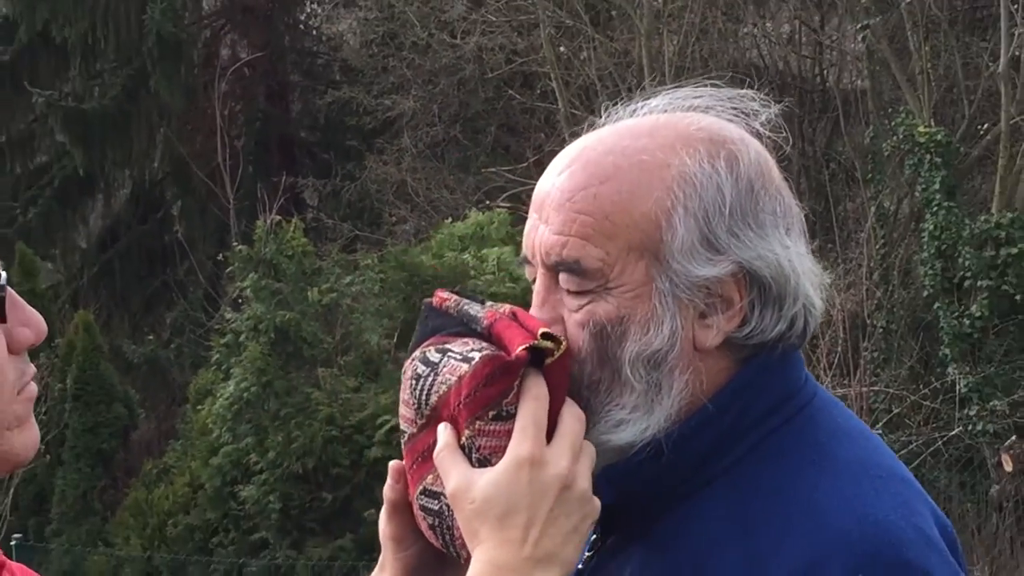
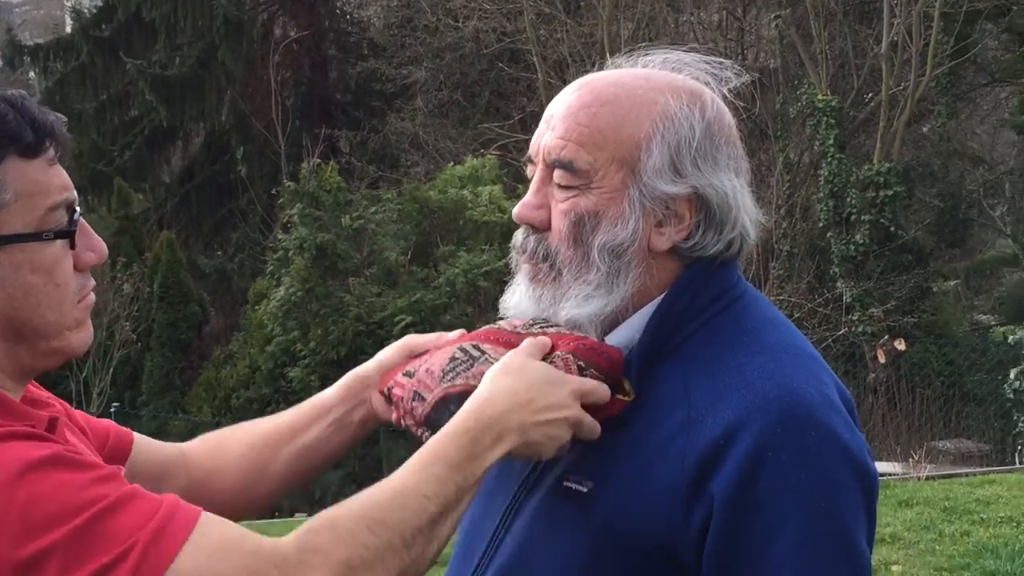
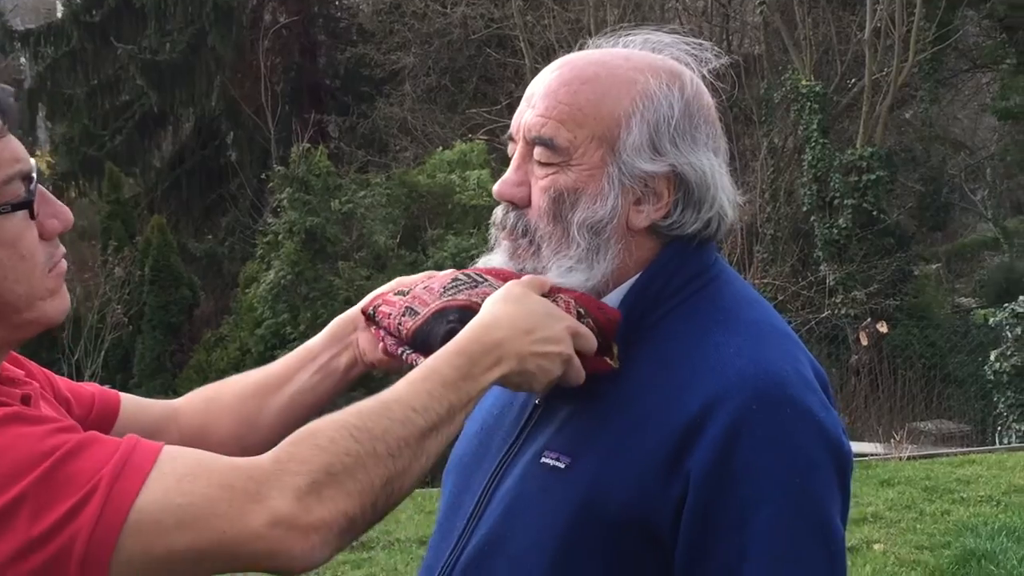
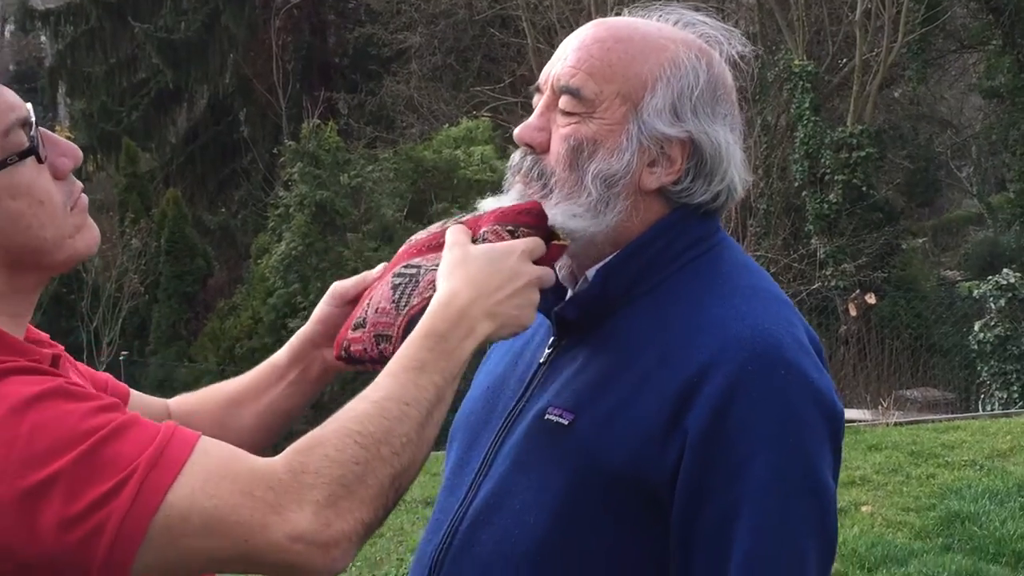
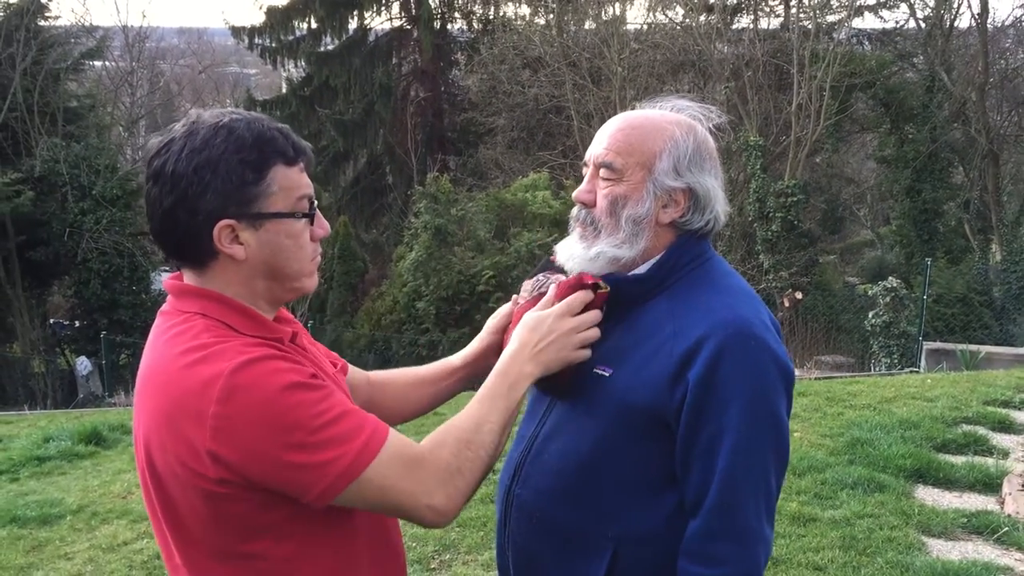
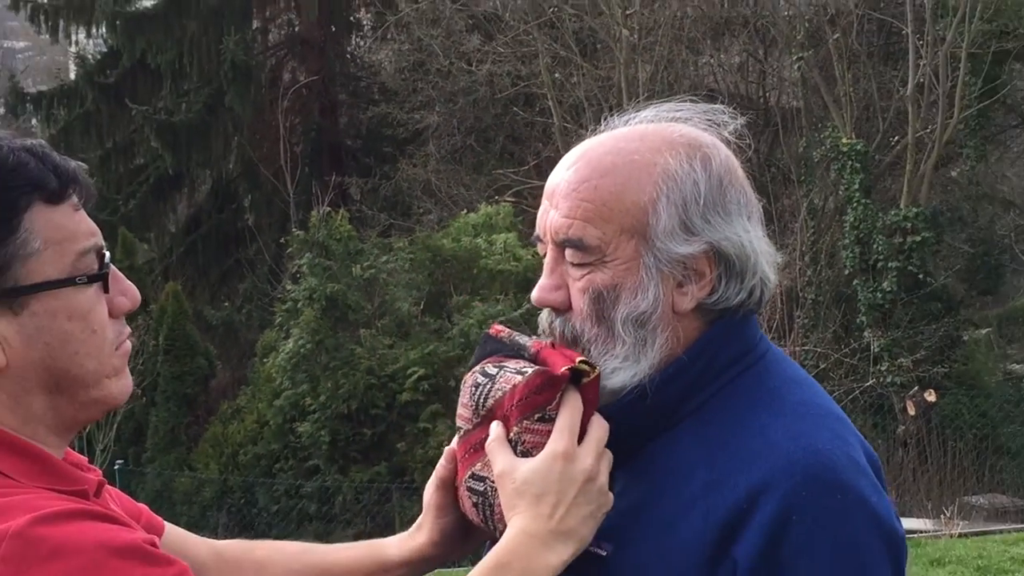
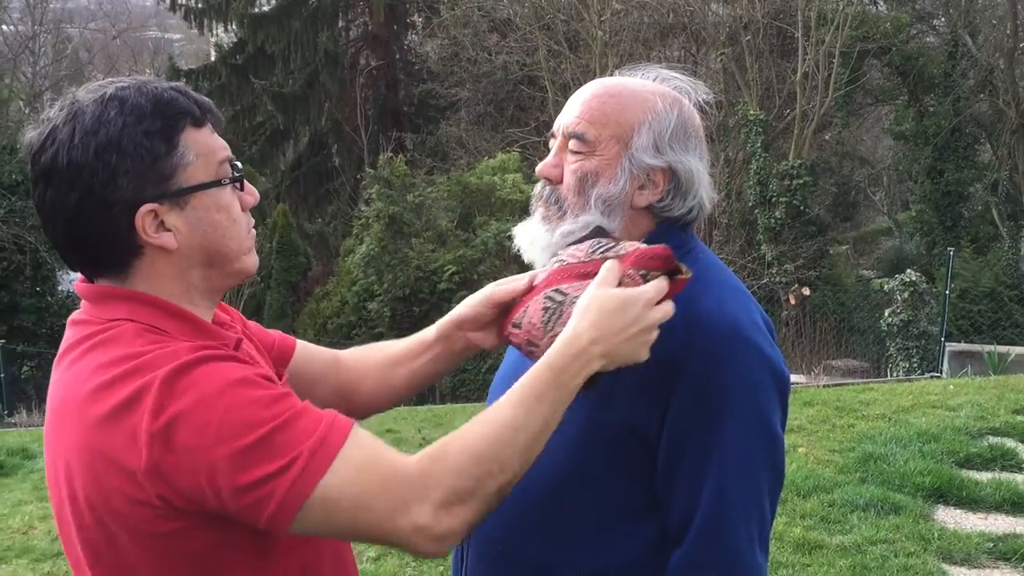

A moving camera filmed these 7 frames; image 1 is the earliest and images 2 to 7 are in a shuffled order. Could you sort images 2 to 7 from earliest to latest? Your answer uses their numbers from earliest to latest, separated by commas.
6, 2, 3, 4, 7, 5
